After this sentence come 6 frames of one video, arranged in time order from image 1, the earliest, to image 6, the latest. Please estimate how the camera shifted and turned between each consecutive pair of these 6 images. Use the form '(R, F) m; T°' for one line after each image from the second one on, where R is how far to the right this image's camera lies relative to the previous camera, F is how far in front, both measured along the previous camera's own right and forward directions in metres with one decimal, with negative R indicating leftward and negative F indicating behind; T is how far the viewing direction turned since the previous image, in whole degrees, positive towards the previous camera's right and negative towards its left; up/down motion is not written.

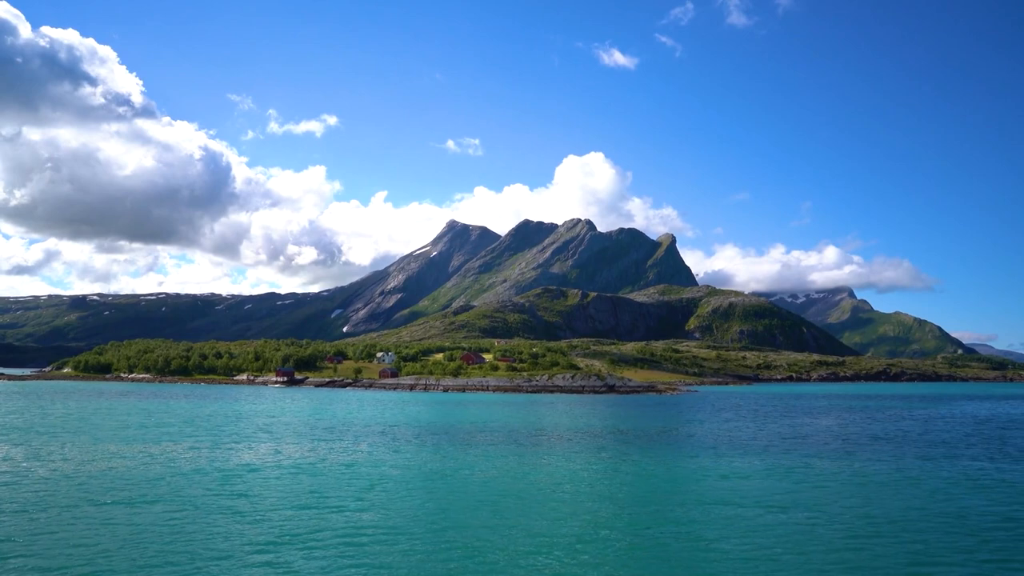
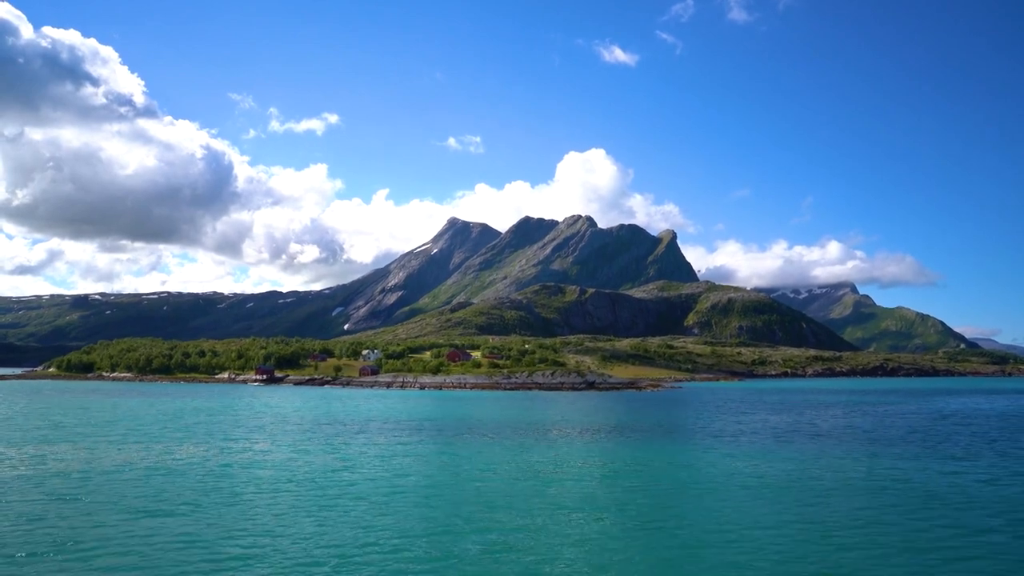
(+2.8, +1.1) m; 0°
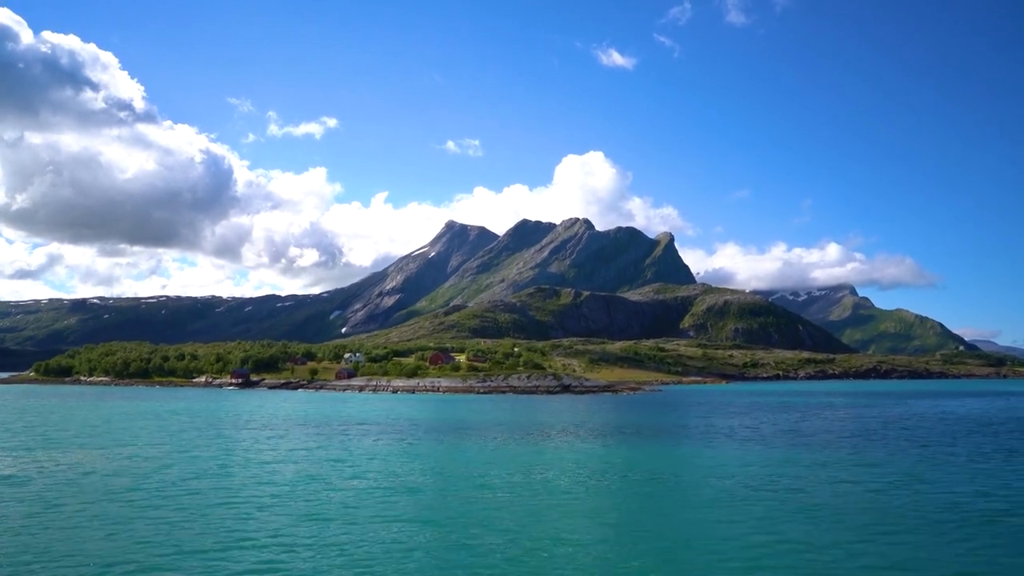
(+2.9, +0.8) m; 0°
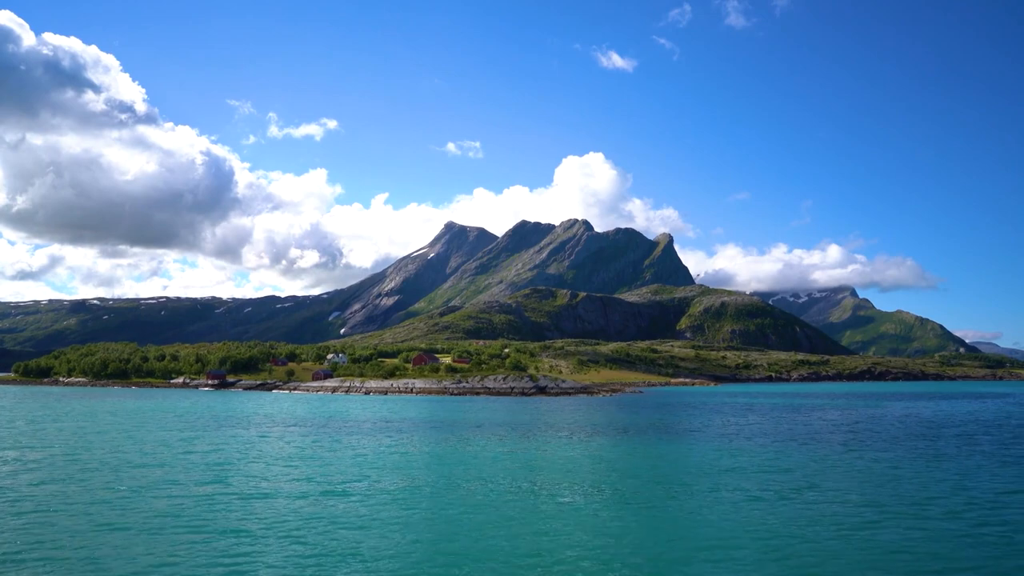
(+2.8, +1.1) m; 0°
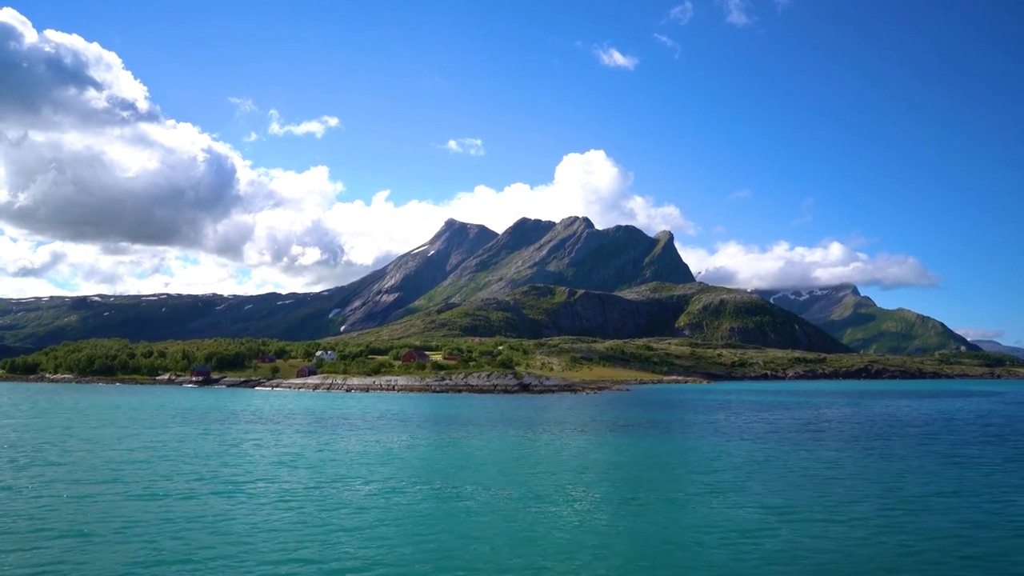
(+2.0, +0.7) m; 0°
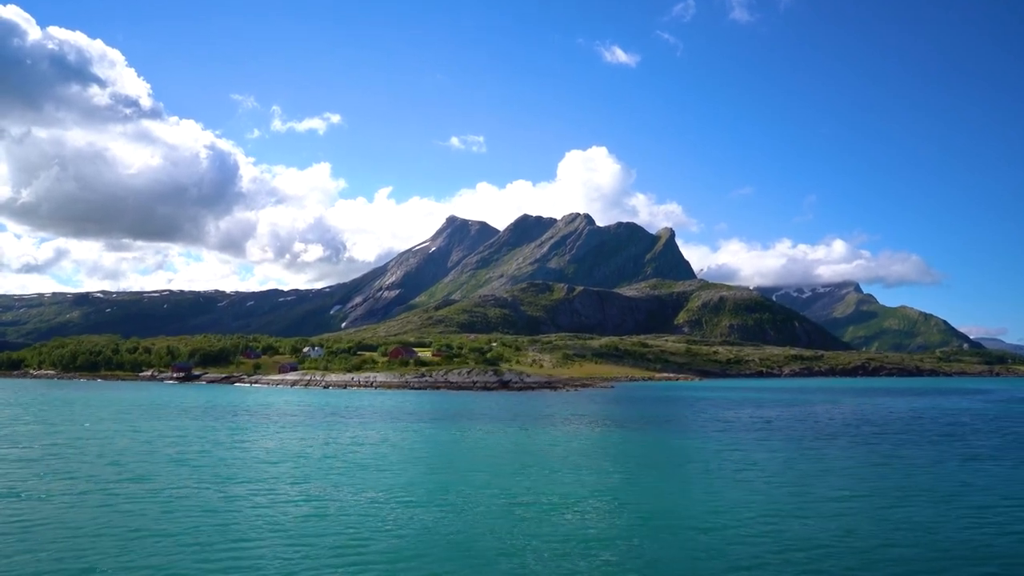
(+2.4, +0.9) m; 0°
